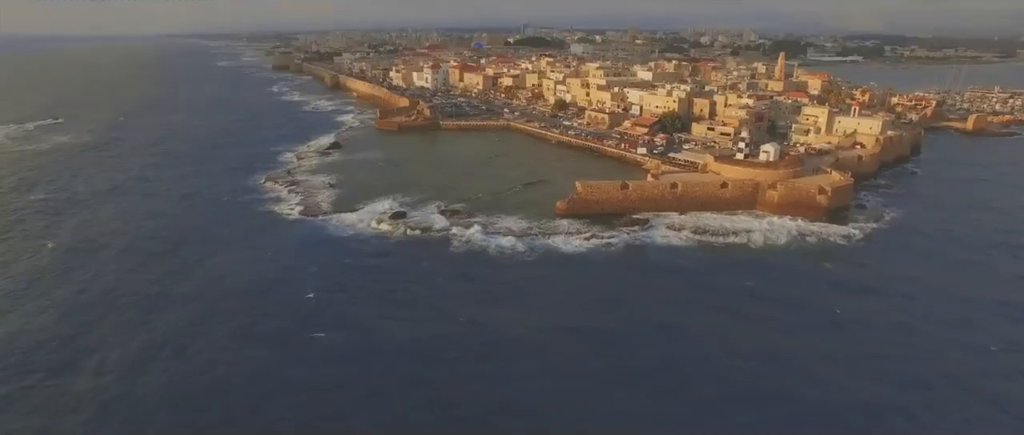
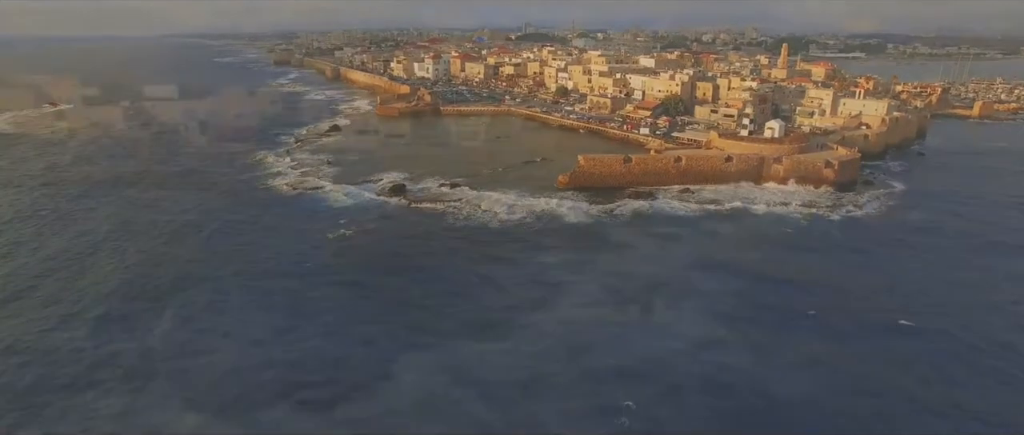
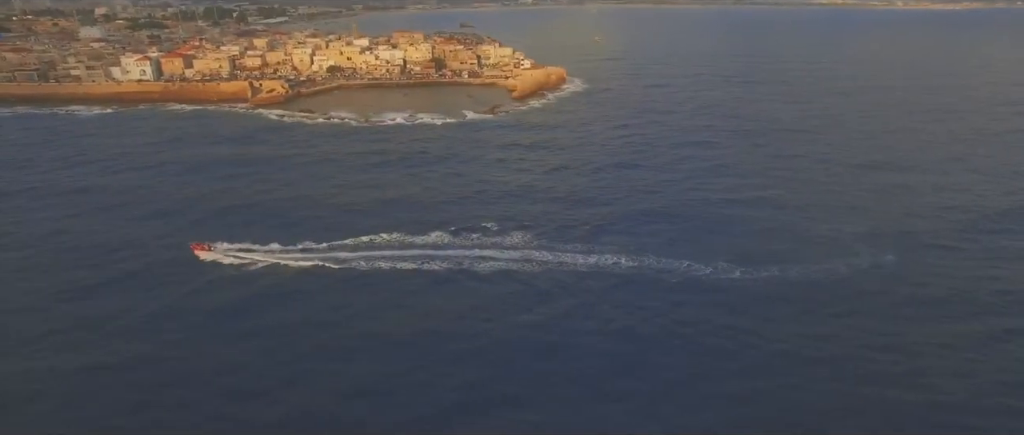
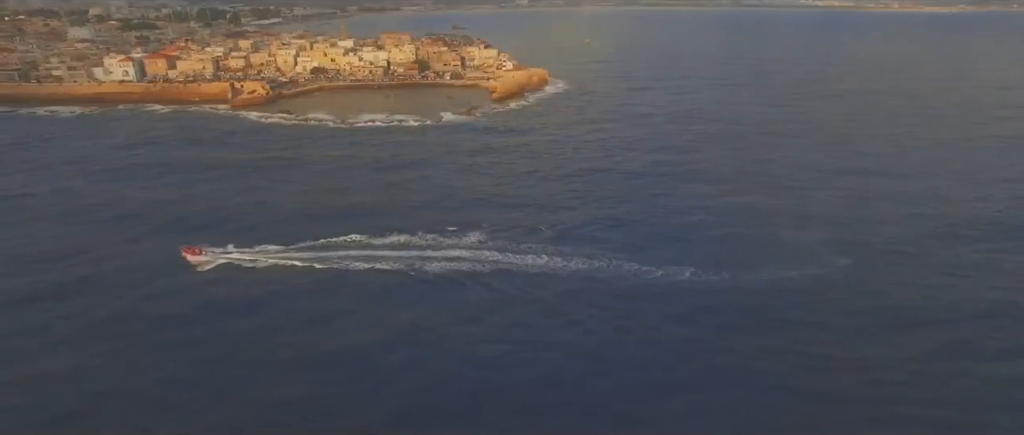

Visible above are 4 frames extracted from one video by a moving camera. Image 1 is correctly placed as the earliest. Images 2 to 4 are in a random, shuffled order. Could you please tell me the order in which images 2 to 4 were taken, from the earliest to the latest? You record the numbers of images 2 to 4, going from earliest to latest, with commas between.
2, 4, 3
